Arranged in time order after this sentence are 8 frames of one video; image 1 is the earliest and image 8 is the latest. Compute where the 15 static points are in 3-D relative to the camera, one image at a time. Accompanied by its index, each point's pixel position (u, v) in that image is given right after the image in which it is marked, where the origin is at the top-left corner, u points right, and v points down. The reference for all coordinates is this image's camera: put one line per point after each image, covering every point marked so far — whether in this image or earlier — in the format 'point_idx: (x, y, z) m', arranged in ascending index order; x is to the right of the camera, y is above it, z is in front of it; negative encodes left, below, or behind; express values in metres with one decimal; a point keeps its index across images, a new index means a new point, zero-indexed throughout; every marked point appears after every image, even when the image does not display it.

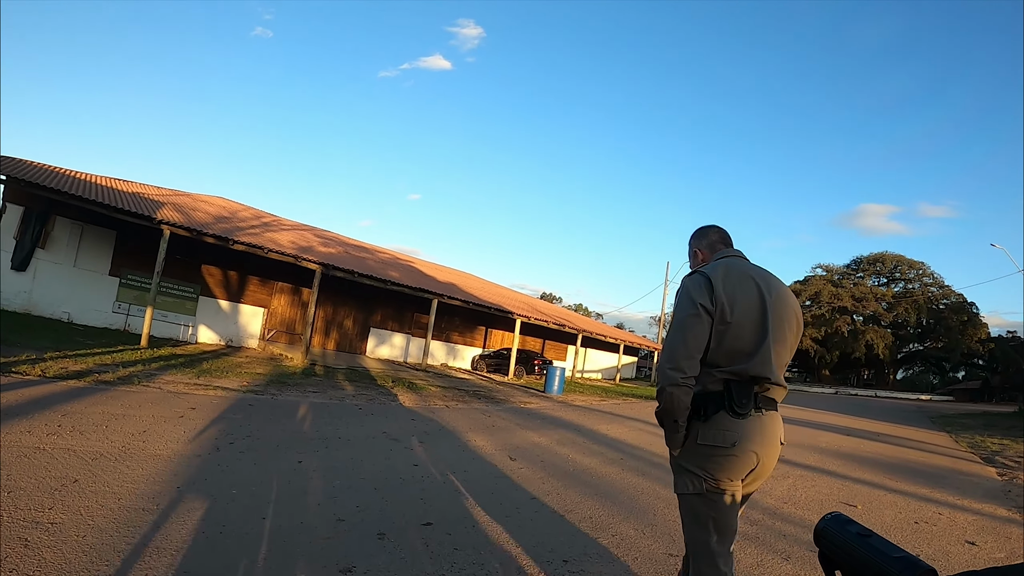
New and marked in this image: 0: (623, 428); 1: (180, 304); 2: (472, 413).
0: (+2.1, -2.5, +10.5) m
1: (-10.8, -0.5, +19.5) m
2: (-0.6, -2.2, +10.6) m
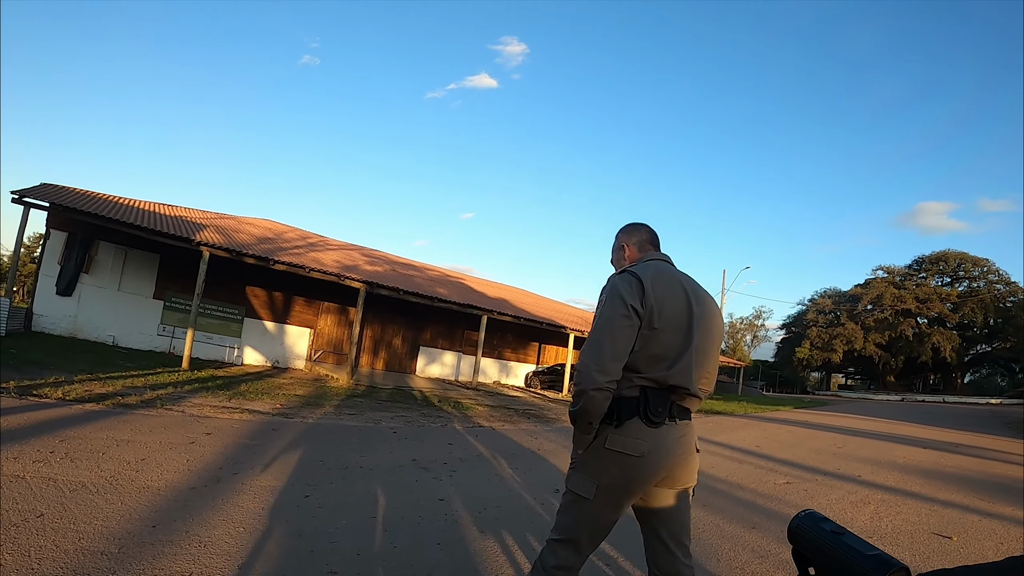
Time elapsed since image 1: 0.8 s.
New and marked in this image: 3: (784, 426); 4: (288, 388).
0: (+2.8, -2.6, +9.6) m
1: (-9.4, -1.2, +19.7) m
2: (+0.1, -2.4, +9.9) m
3: (+8.0, -4.1, +17.6) m
4: (-5.3, -2.3, +14.0) m
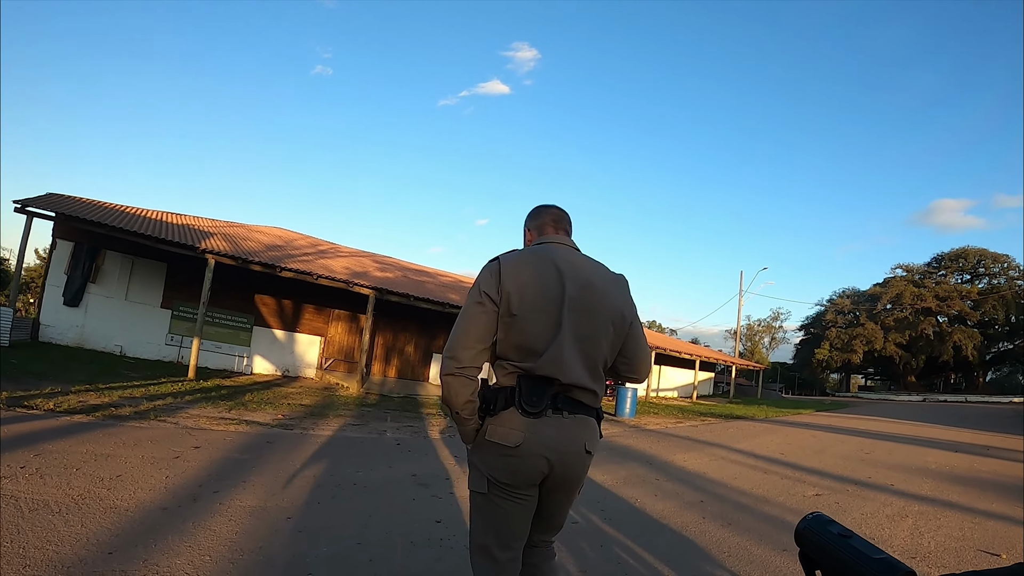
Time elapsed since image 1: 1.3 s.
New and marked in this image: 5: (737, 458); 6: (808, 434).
0: (+2.9, -2.6, +9.1) m
1: (-9.0, -1.5, +19.5) m
2: (+0.3, -2.4, +9.5) m
3: (+8.3, -4.1, +16.9) m
4: (-5.0, -2.5, +13.7) m
5: (+3.6, -2.7, +9.6) m
6: (+7.8, -3.9, +15.8) m
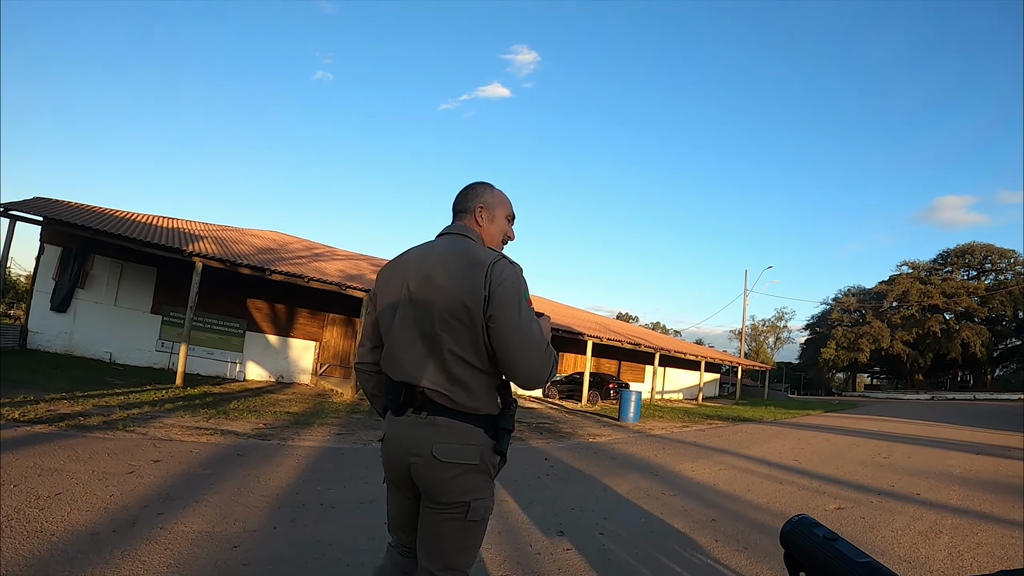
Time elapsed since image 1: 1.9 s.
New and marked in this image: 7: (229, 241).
0: (+2.9, -2.5, +8.5) m
1: (-9.1, -1.6, +18.9) m
2: (+0.2, -2.4, +8.9) m
3: (+8.3, -4.0, +16.3) m
4: (-5.0, -2.6, +13.1) m
5: (+3.6, -2.7, +9.0) m
6: (+7.8, -3.8, +15.2) m
7: (-9.4, +1.6, +19.8) m
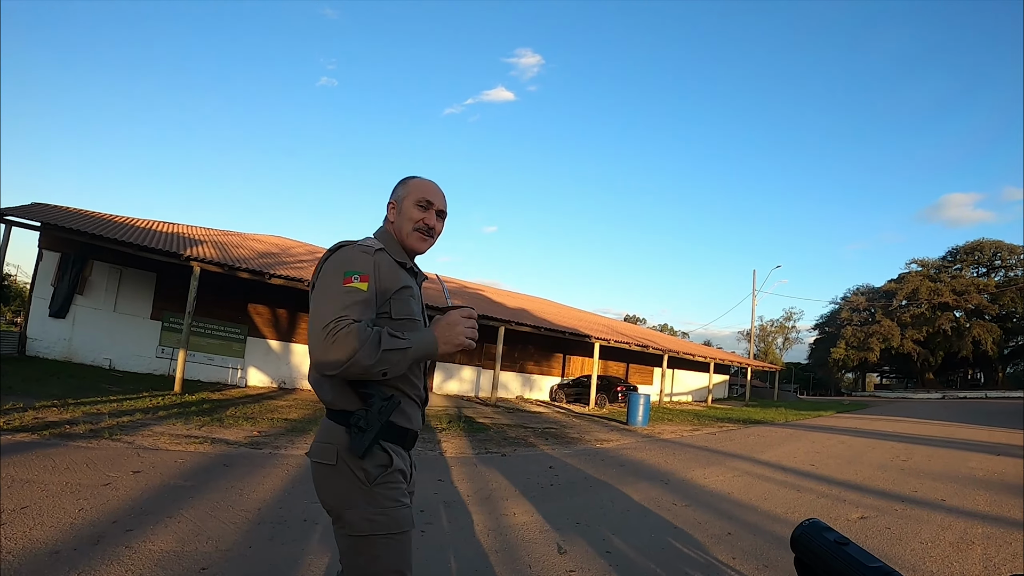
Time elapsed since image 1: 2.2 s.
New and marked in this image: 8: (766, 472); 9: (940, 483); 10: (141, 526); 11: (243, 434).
0: (+2.9, -2.5, +8.1) m
1: (-8.9, -1.8, +18.7) m
2: (+0.3, -2.4, +8.5) m
3: (+8.5, -3.9, +15.8) m
4: (-4.9, -2.7, +12.8) m
5: (+3.6, -2.6, +8.6) m
6: (+7.9, -3.7, +14.7) m
7: (-9.2, +1.4, +19.5) m
8: (+3.6, -2.6, +8.5) m
9: (+7.1, -3.2, +9.9) m
10: (-2.5, -1.7, +4.1) m
11: (-3.9, -2.1, +8.7) m
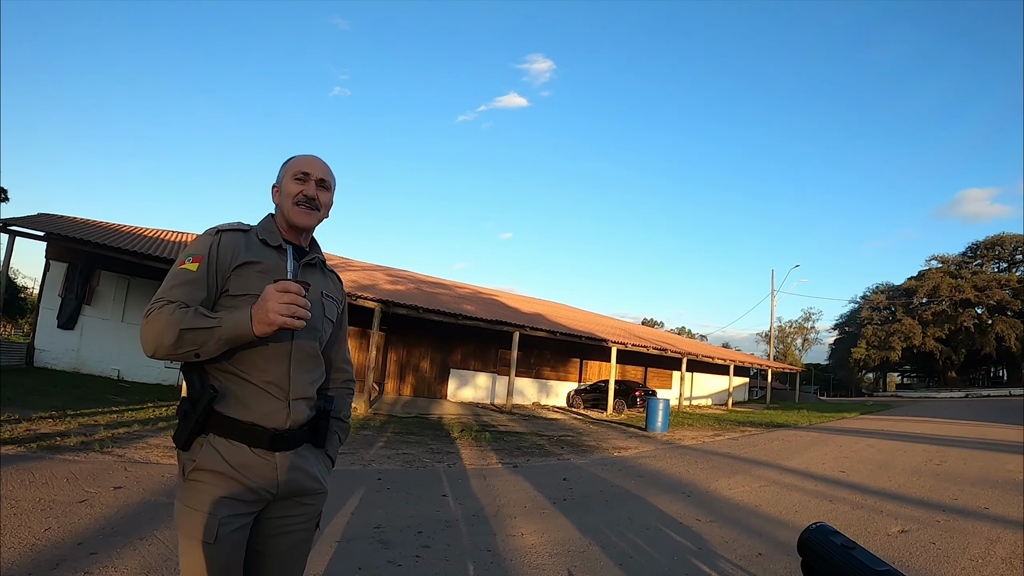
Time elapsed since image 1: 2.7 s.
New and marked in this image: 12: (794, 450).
0: (+3.0, -2.5, +7.6) m
1: (-8.5, -2.1, +18.5) m
2: (+0.4, -2.4, +8.1) m
3: (+8.8, -3.8, +15.2) m
4: (-4.7, -2.8, +12.5) m
5: (+3.8, -2.6, +8.1) m
6: (+8.3, -3.7, +14.1) m
7: (-8.9, +1.1, +19.4) m
8: (+3.8, -2.6, +8.0) m
9: (+7.3, -3.1, +9.3) m
10: (-2.5, -1.7, +3.7) m
11: (-3.8, -2.2, +8.4) m
12: (+5.5, -3.2, +11.7) m
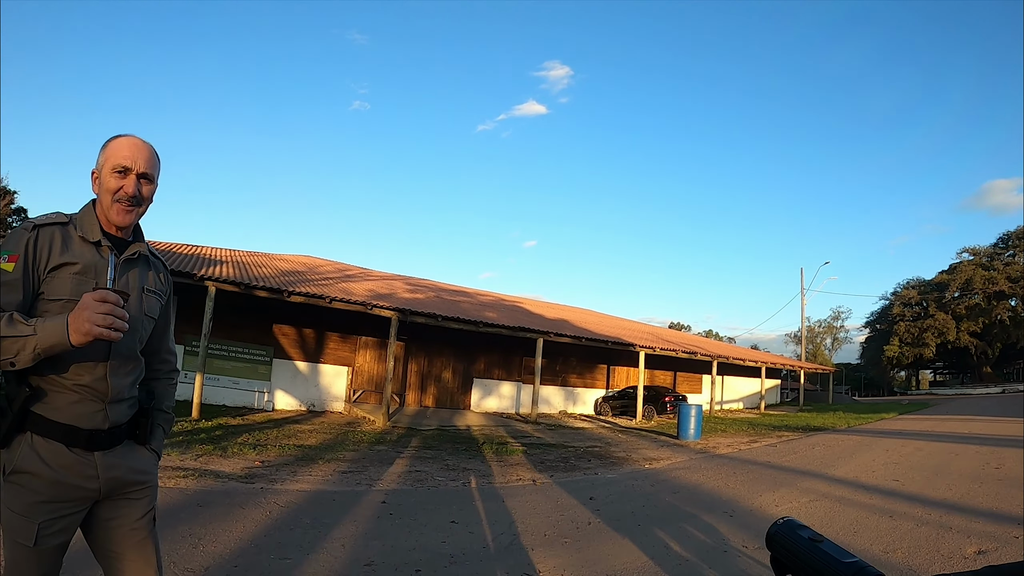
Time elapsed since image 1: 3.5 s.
0: (+3.3, -2.4, +6.8) m
1: (-7.8, -2.5, +18.1) m
2: (+0.7, -2.4, +7.4) m
3: (+9.4, -3.7, +14.1) m
4: (-4.2, -3.0, +12.0) m
5: (+4.0, -2.5, +7.3) m
6: (+8.8, -3.5, +13.1) m
7: (-8.3, +0.7, +19.1) m
8: (+4.0, -2.5, +7.2) m
9: (+7.6, -2.9, +8.3) m
10: (-2.4, -1.7, +3.2) m
11: (-3.5, -2.3, +7.9) m
12: (+5.9, -3.1, +10.8) m
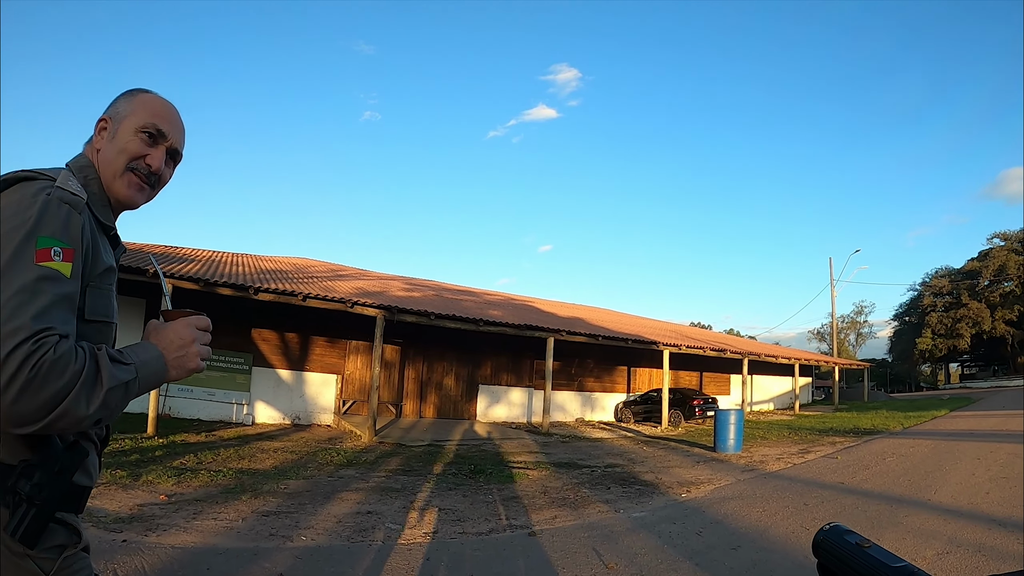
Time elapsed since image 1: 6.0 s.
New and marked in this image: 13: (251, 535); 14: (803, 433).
0: (+3.1, -2.0, +4.6) m
1: (-7.7, -2.5, +16.2) m
2: (+0.5, -2.1, +5.2) m
3: (+9.5, -3.2, +11.7) m
4: (-4.2, -2.9, +10.0) m
5: (+3.9, -2.1, +5.0) m
6: (+8.8, -3.0, +10.7) m
7: (-8.2, +0.7, +17.2) m
8: (+3.9, -2.0, +4.9) m
9: (+7.5, -2.4, +6.0) m
10: (-2.7, -1.4, +1.1) m
11: (-3.6, -2.1, +5.8) m
12: (+5.9, -2.6, +8.5) m
13: (-2.1, -2.1, +5.1) m
14: (+8.3, -4.1, +17.1) m
